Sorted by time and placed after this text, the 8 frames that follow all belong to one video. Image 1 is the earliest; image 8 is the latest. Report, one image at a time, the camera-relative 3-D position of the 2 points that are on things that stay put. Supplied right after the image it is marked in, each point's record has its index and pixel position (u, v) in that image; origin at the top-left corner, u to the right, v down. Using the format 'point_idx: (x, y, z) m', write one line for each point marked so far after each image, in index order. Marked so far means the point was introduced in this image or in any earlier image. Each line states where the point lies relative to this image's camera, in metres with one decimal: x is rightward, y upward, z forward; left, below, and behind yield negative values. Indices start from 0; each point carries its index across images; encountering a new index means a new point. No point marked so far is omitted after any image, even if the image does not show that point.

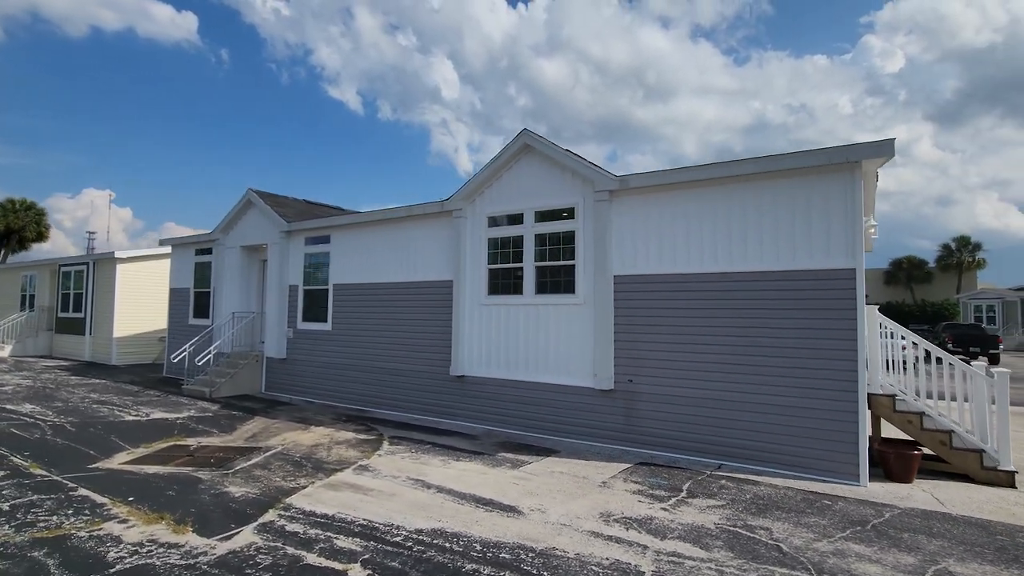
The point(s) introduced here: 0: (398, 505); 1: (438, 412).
0: (-1.1, -2.1, +5.0) m
1: (-1.2, -2.1, +8.9) m
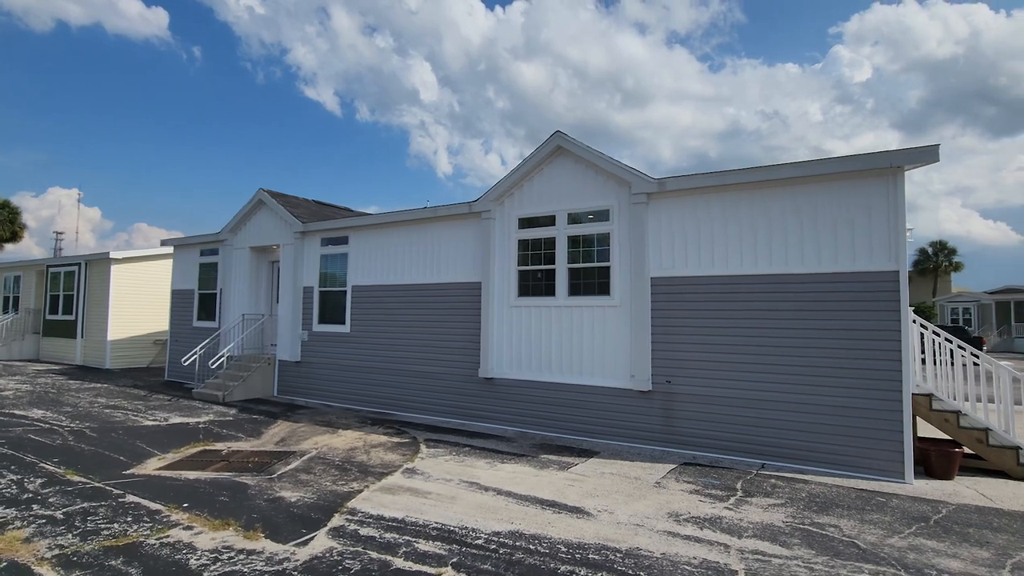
0: (-0.4, -2.1, +5.0) m
1: (-0.7, -2.1, +8.9) m
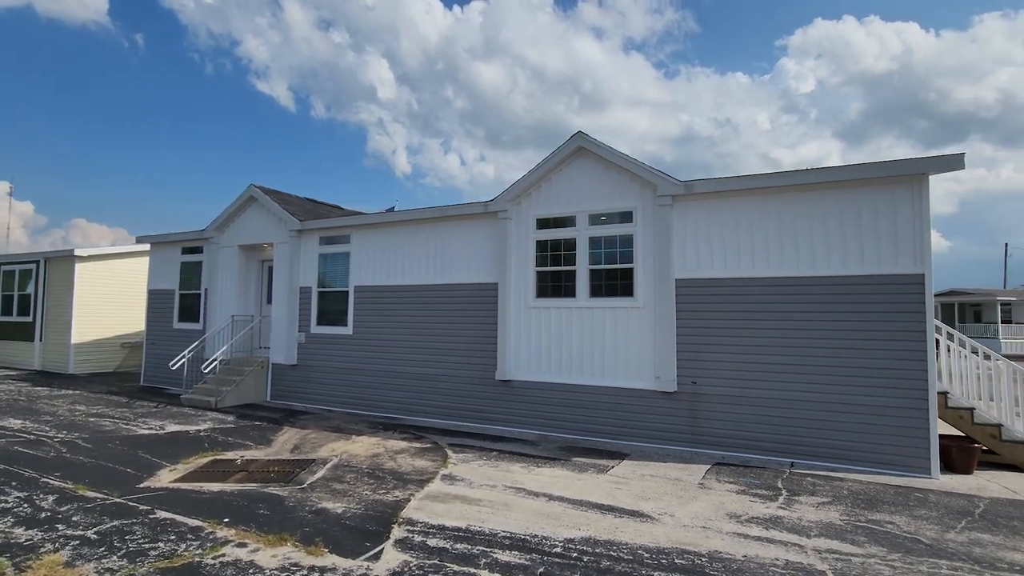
0: (+0.1, -2.1, +4.8) m
1: (-0.5, -2.2, +8.7) m
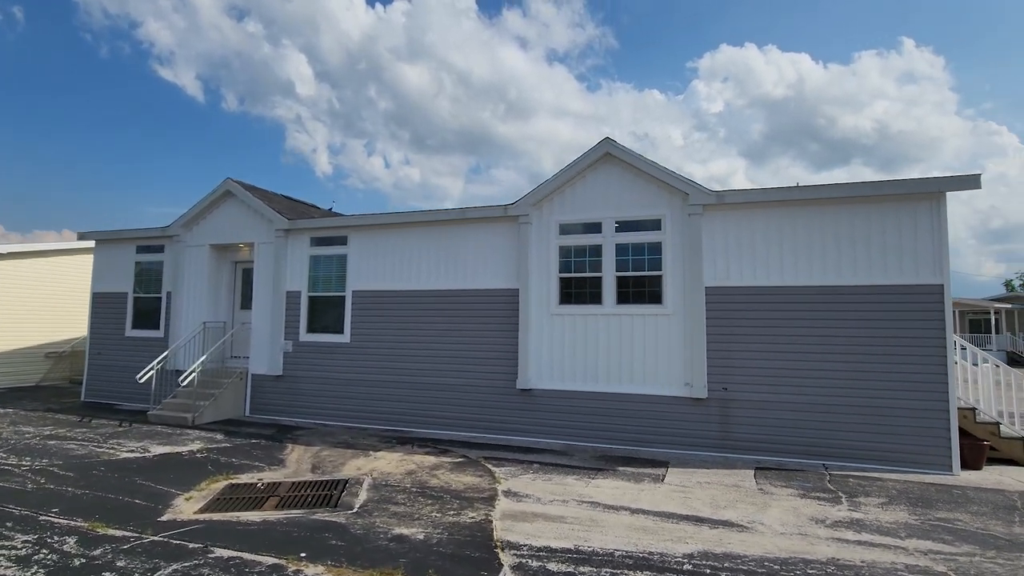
0: (+1.0, -2.1, +4.7) m
1: (-0.2, -2.3, +8.4) m
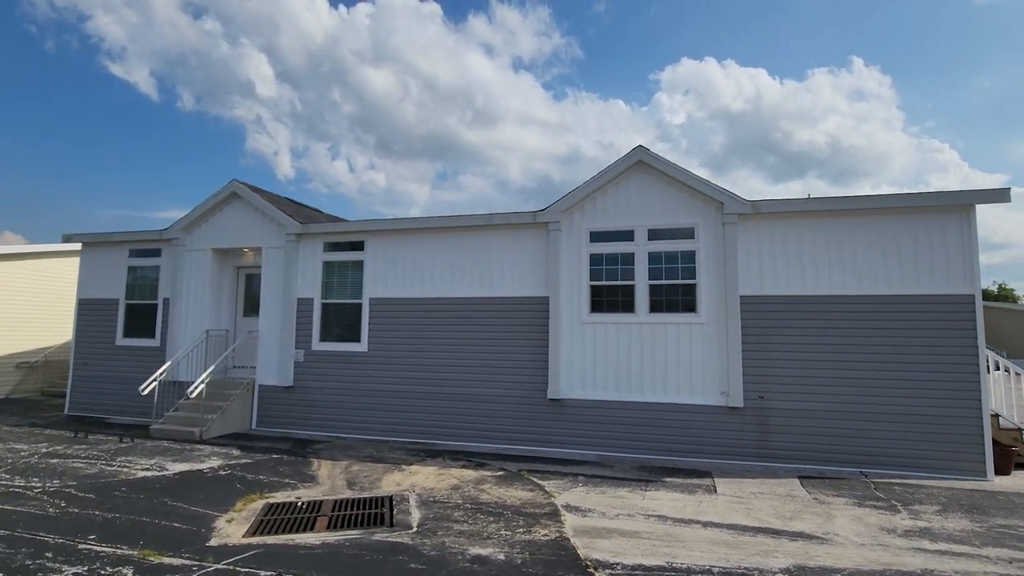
0: (+1.6, -2.2, +4.6) m
1: (+0.3, -2.4, +8.3) m
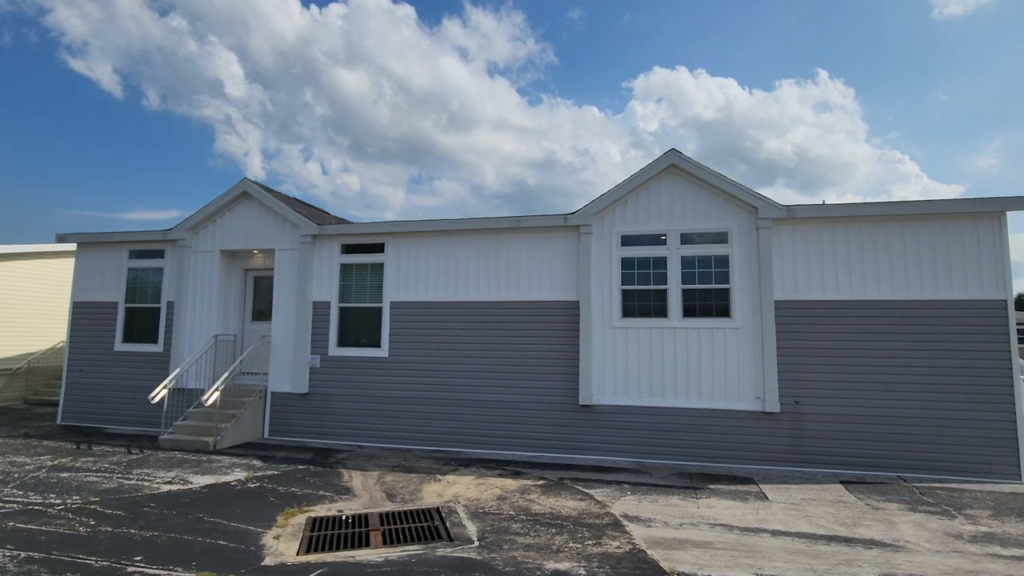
0: (+2.3, -2.3, +4.5) m
1: (+0.8, -2.4, +8.1) m
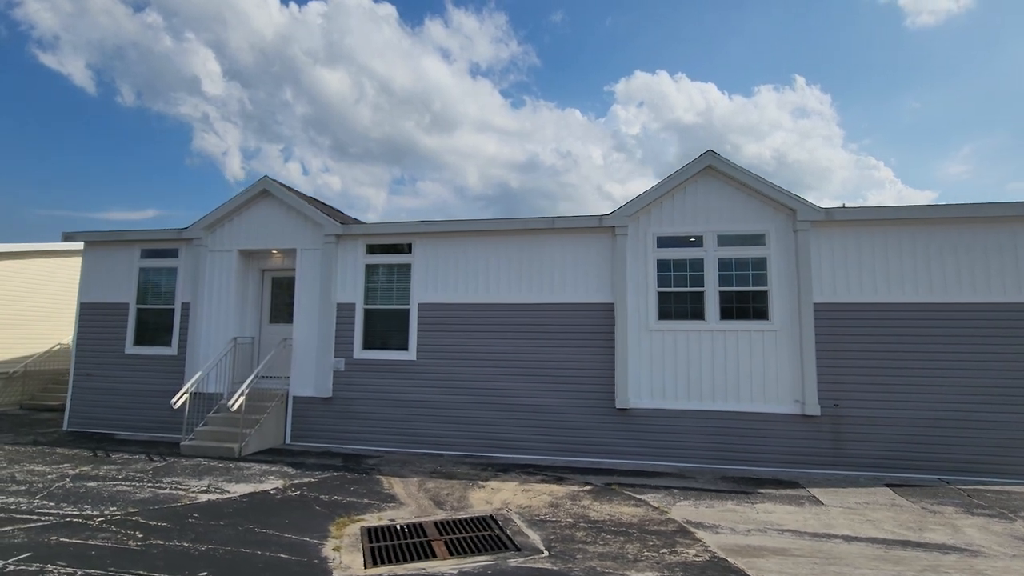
0: (+2.9, -2.3, +4.4) m
1: (+1.3, -2.5, +8.0) m
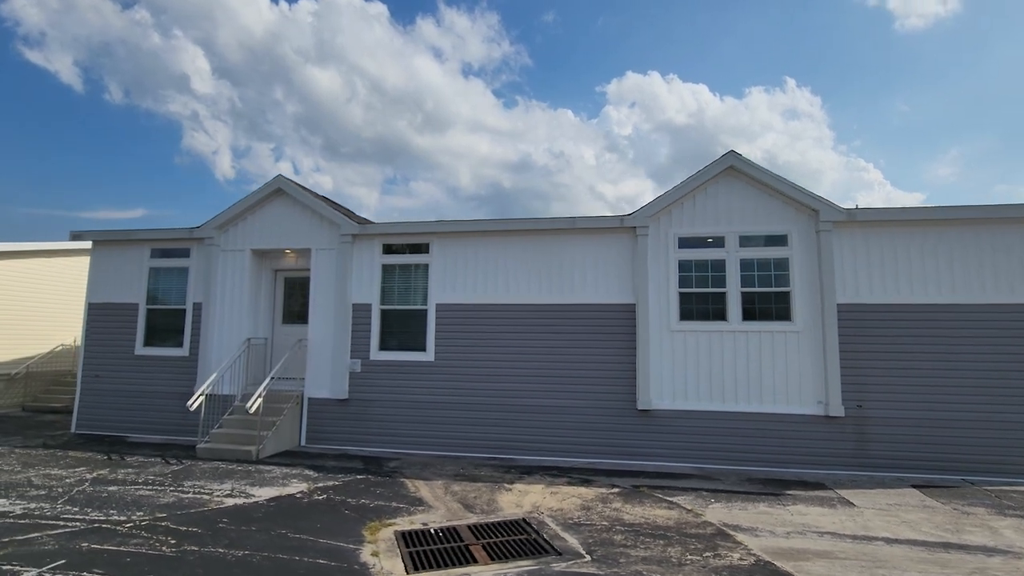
0: (+3.3, -2.3, +4.4) m
1: (+1.6, -2.5, +7.9) m
